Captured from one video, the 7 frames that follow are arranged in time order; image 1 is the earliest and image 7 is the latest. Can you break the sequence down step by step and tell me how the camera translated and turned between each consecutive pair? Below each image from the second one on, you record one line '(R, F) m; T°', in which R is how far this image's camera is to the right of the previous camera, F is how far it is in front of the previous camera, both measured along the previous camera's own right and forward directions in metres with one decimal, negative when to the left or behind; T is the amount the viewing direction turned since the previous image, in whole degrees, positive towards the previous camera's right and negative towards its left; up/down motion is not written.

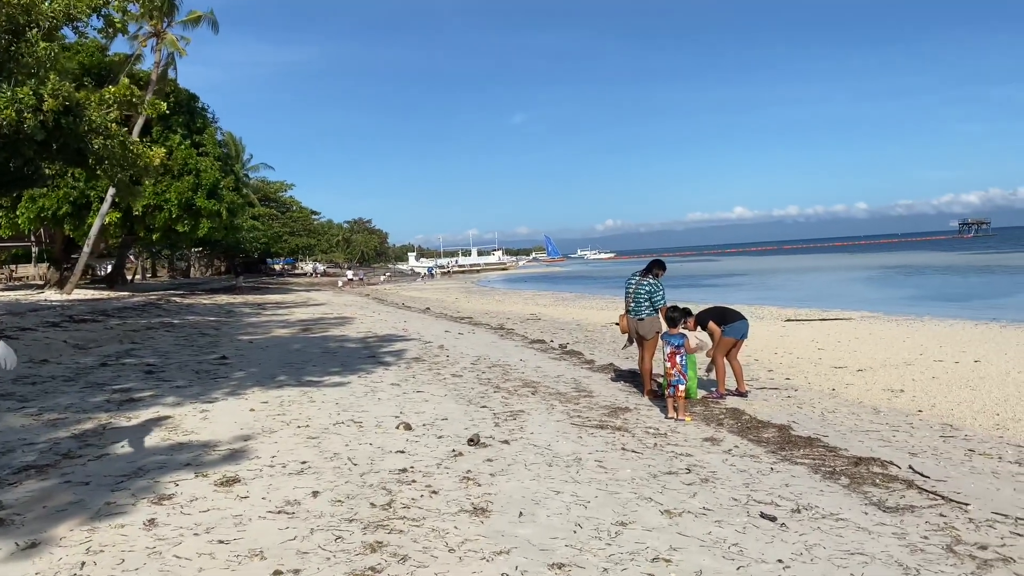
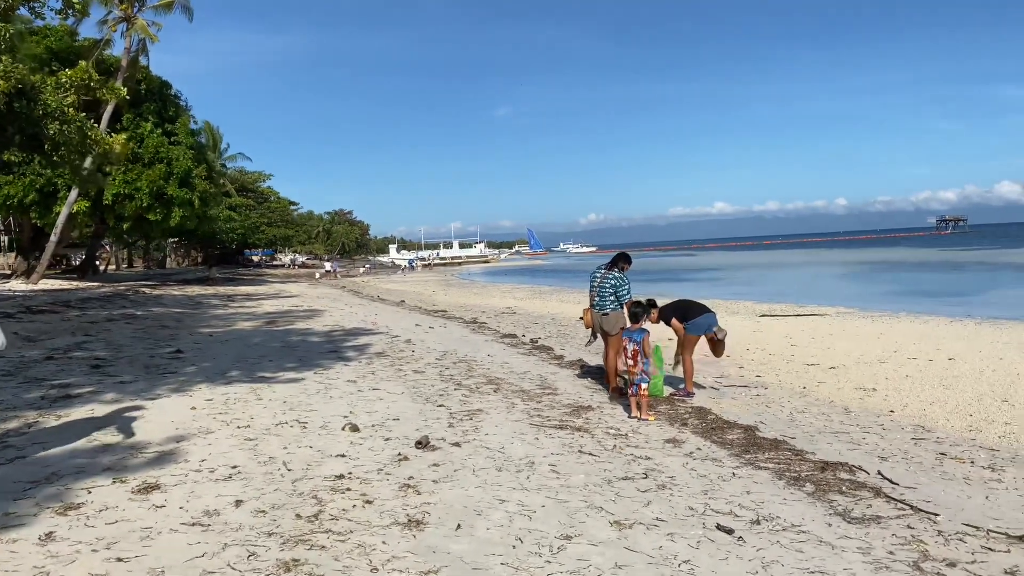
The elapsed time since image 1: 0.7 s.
(+0.2, +0.3) m; +1°
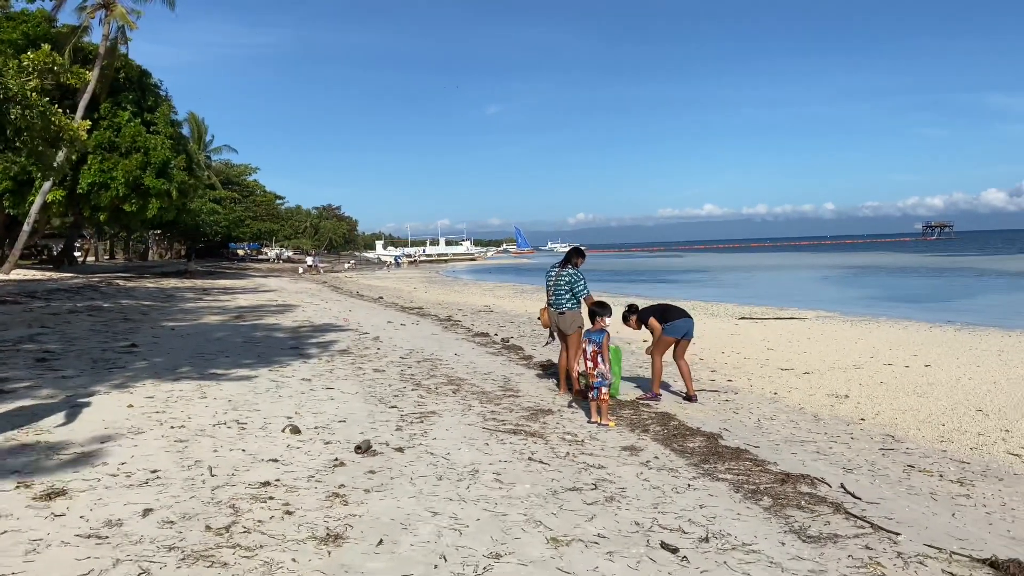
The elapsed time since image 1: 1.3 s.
(+0.3, +0.3) m; +1°
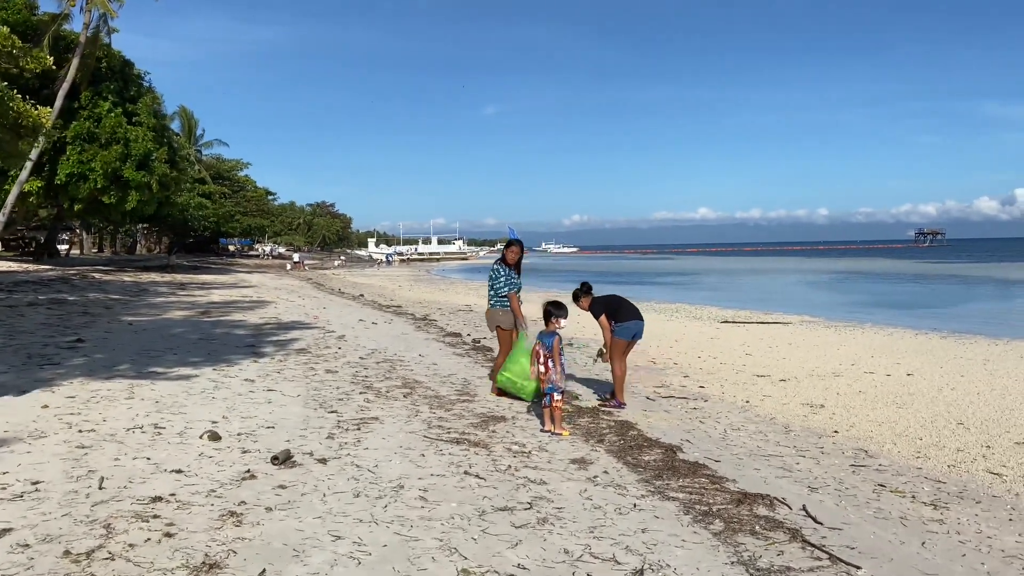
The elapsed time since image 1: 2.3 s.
(+0.3, +0.5) m; 0°
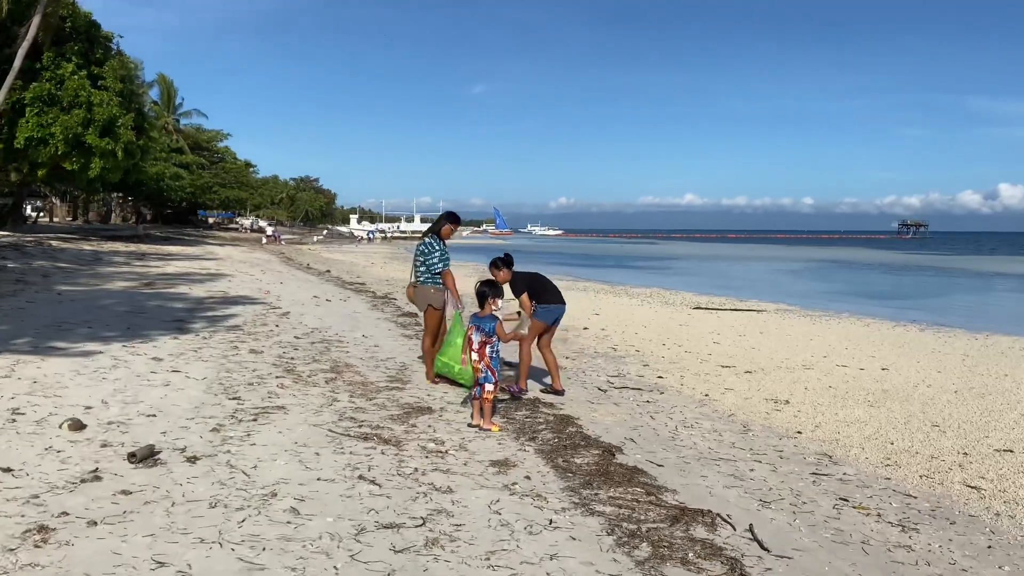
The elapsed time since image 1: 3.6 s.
(+0.4, +0.7) m; +1°
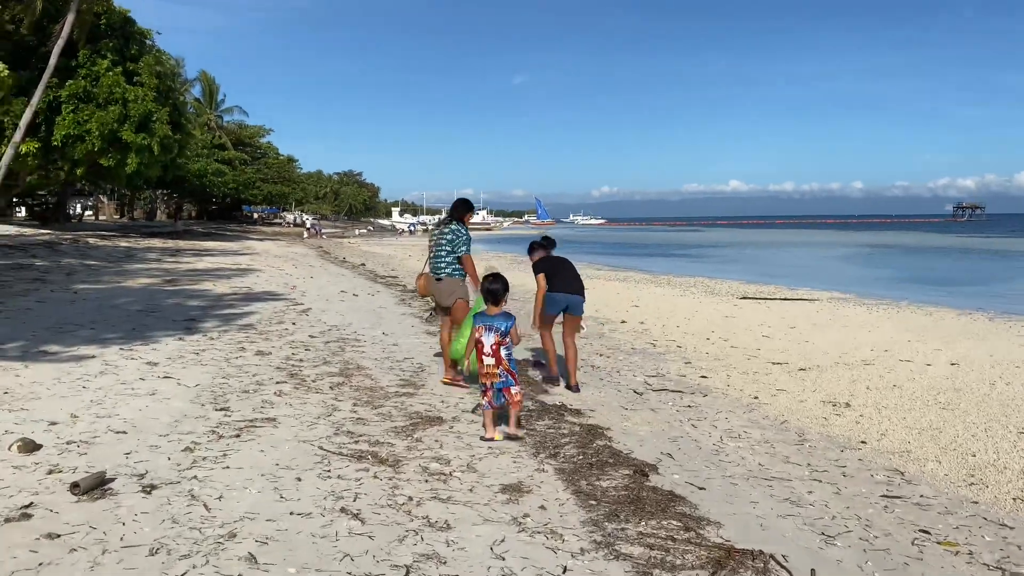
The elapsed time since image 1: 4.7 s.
(+0.2, +0.7) m; -3°
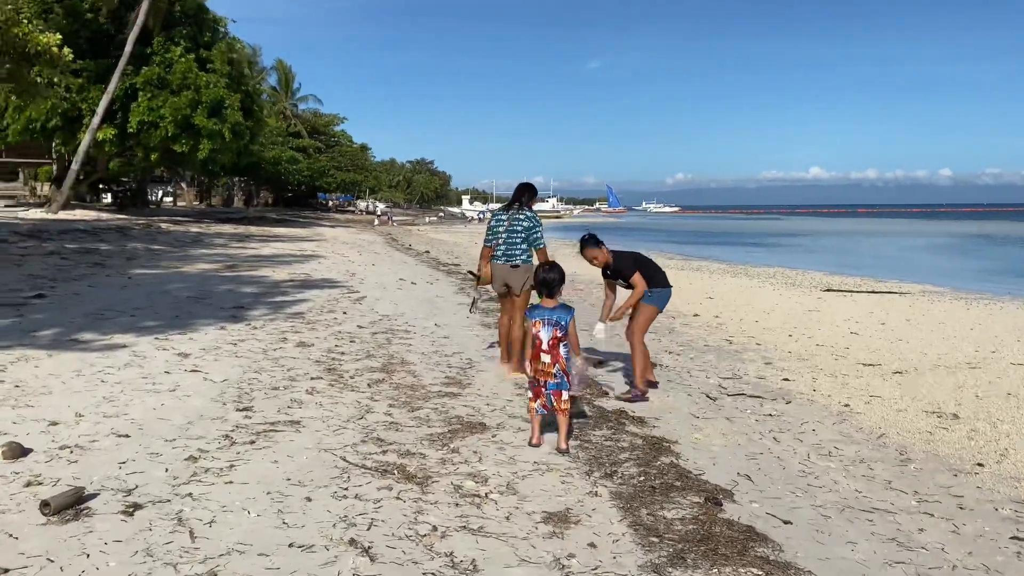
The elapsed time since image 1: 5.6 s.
(+0.1, +0.6) m; -5°
